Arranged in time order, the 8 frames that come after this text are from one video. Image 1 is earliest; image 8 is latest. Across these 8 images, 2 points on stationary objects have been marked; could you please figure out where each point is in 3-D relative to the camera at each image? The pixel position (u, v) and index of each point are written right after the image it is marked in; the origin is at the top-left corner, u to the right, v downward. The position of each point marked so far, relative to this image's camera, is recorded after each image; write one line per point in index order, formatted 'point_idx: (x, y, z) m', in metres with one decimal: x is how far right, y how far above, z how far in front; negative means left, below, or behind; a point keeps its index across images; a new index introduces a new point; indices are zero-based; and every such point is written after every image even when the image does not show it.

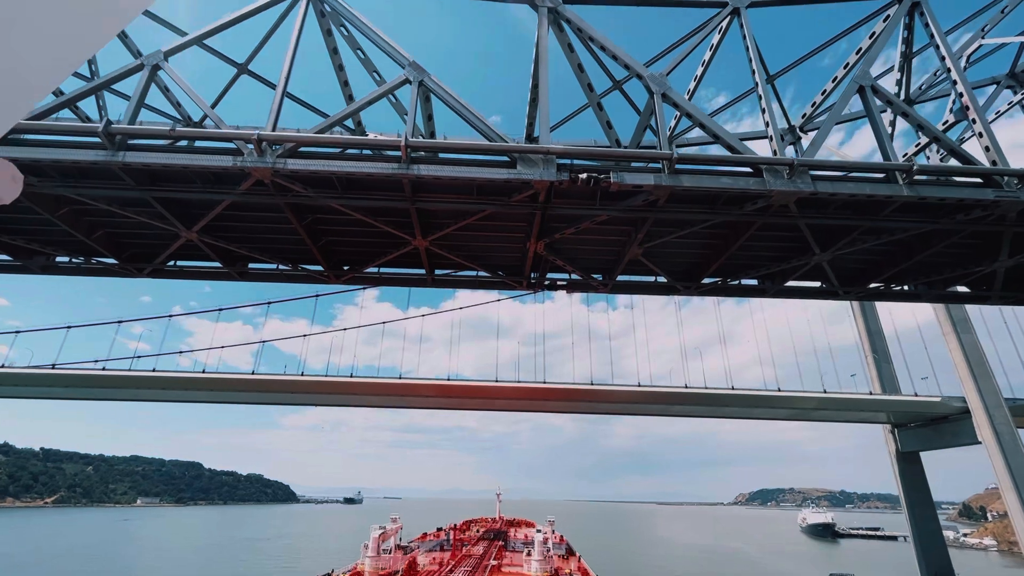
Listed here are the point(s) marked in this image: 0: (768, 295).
0: (+5.2, -0.1, +9.9) m
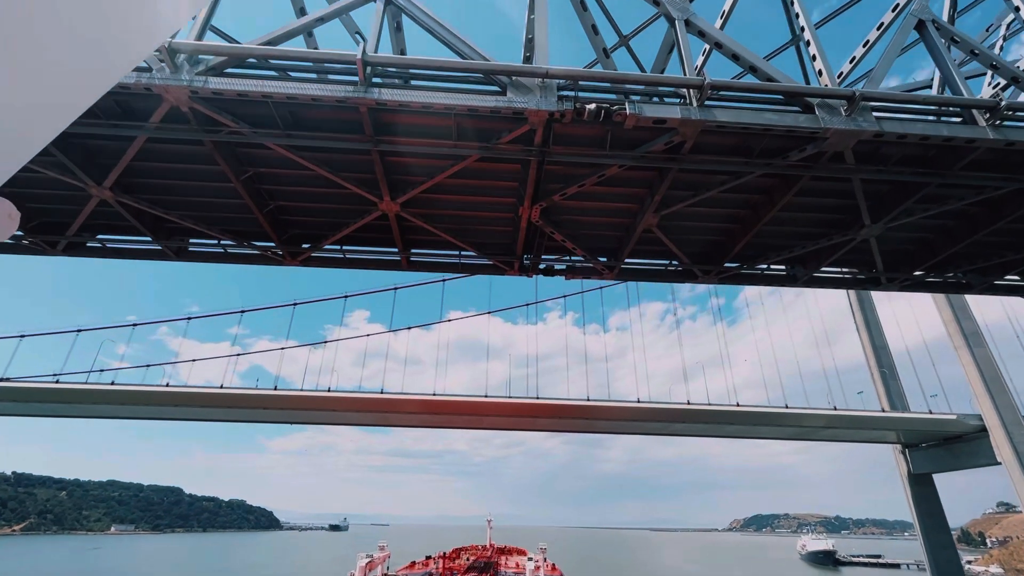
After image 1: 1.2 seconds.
0: (+5.0, +0.1, +8.5) m
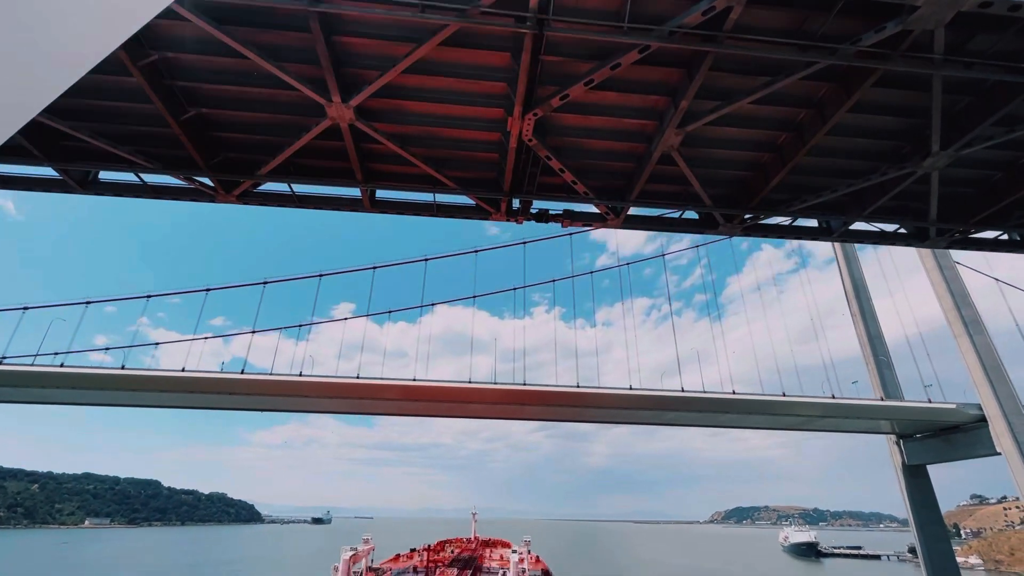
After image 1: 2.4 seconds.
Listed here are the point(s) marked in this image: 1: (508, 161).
0: (+4.8, +0.8, +7.2) m
1: (0.0, +1.6, +5.9) m
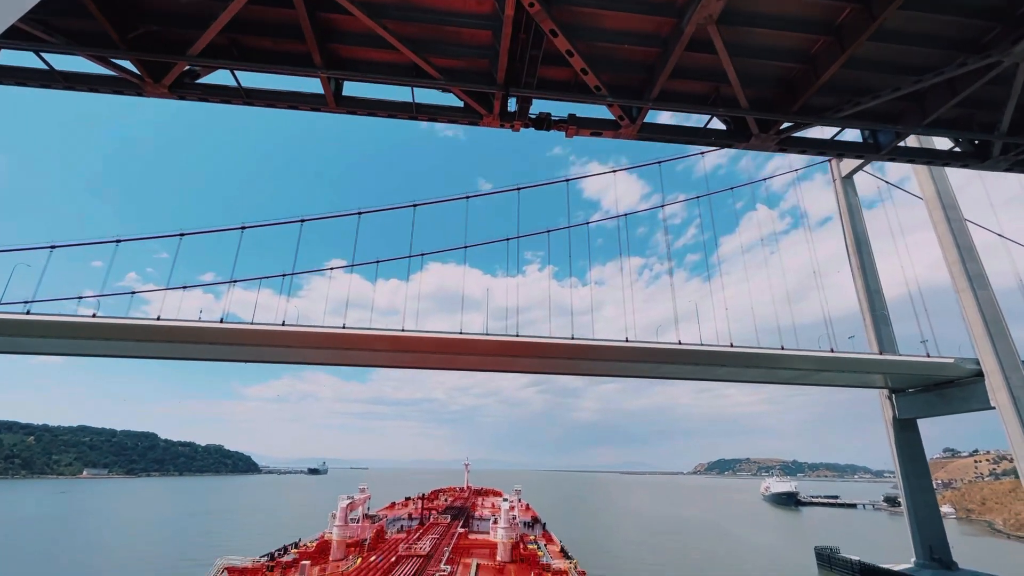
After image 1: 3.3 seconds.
0: (+4.8, +1.8, +6.2) m
1: (-0.1, +2.4, +4.7) m
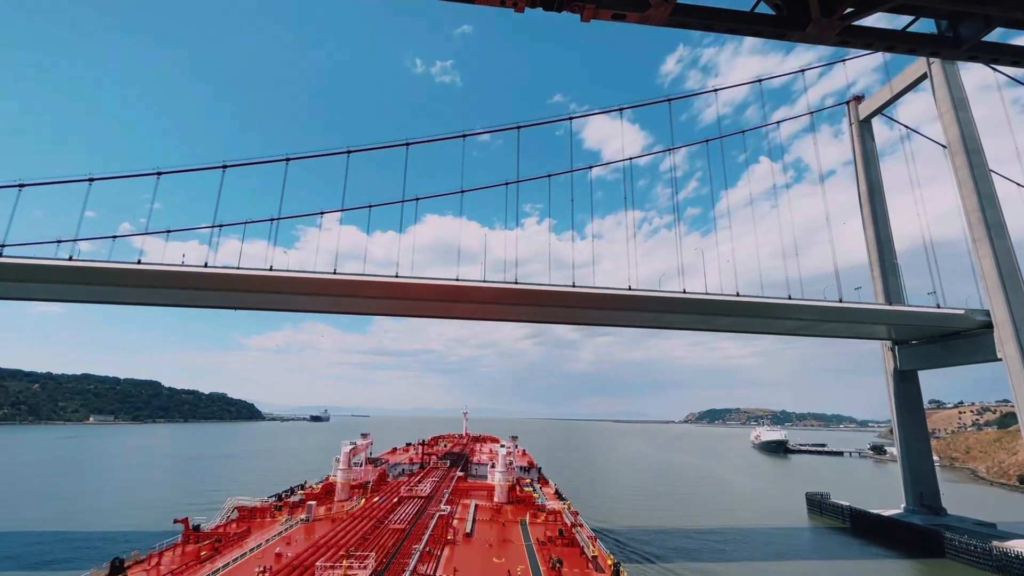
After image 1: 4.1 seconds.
0: (+4.8, +2.6, +5.1) m
1: (0.0, +3.1, +3.5) m
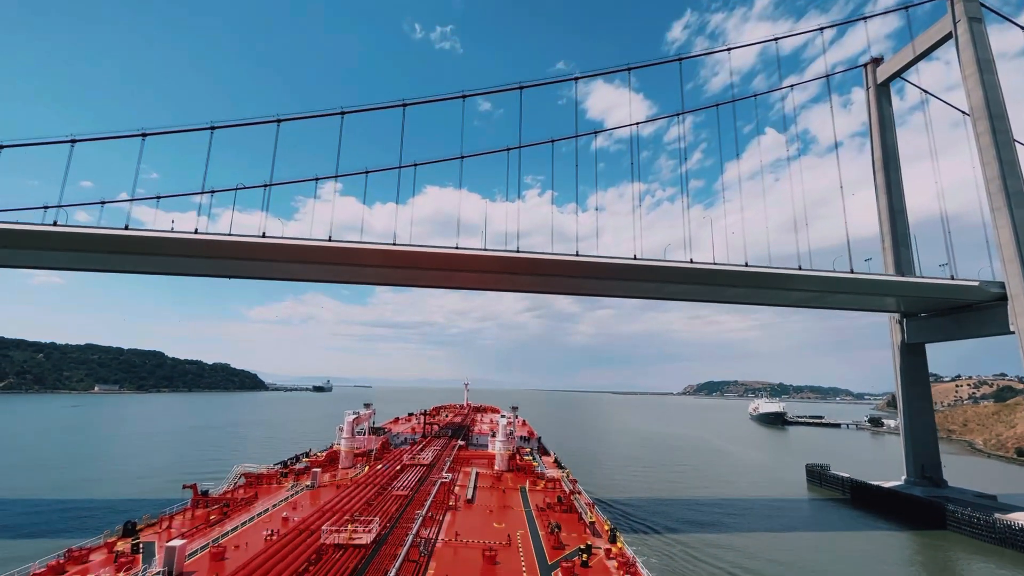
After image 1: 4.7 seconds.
0: (+4.8, +3.0, +4.3) m
1: (0.0, +3.4, +2.7) m
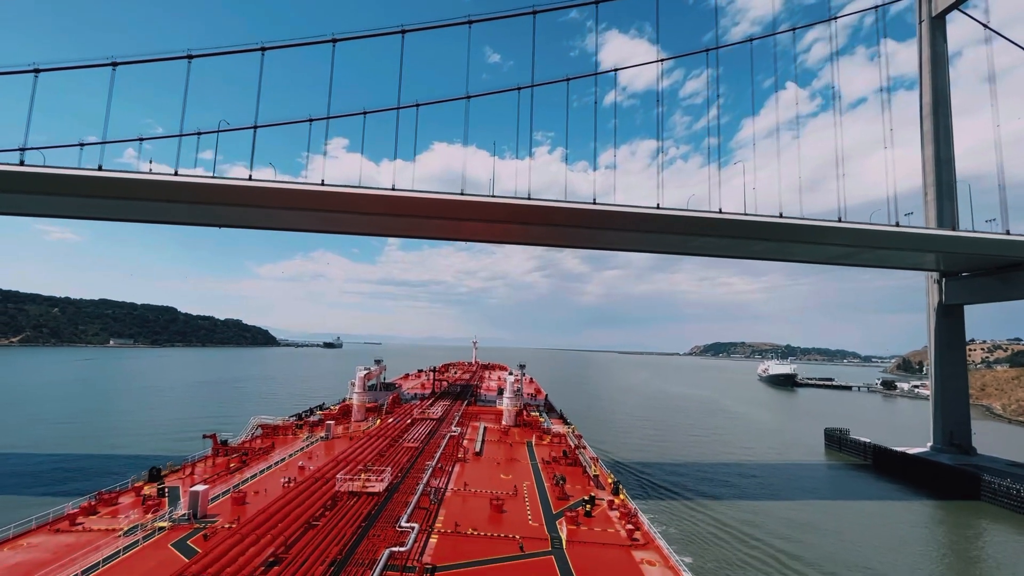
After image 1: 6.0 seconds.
0: (+5.0, +3.4, +2.4) m
1: (+0.1, +3.8, +0.9) m
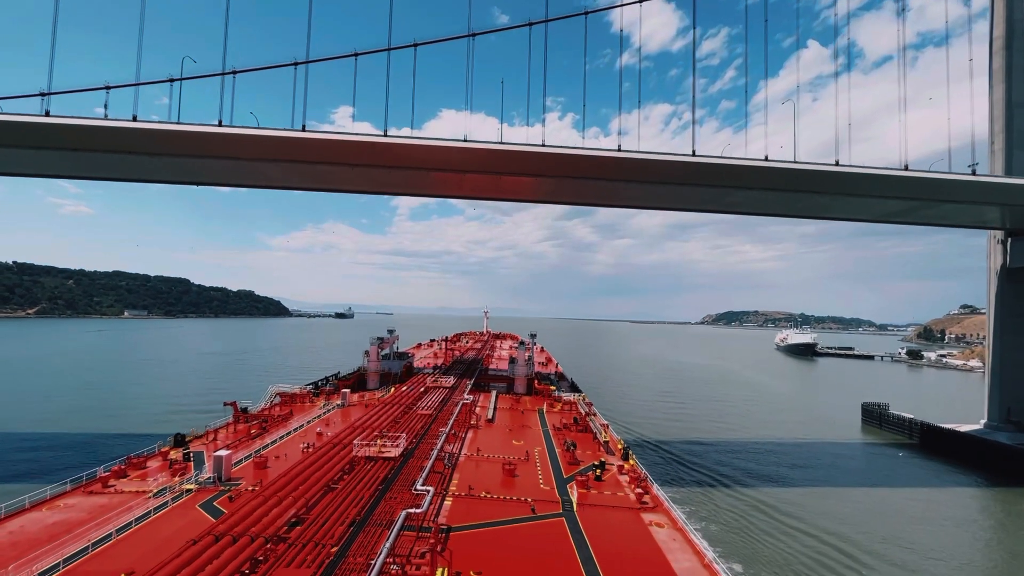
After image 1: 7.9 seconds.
0: (+5.0, +3.7, -0.1) m
1: (+0.1, +4.0, -1.6) m
